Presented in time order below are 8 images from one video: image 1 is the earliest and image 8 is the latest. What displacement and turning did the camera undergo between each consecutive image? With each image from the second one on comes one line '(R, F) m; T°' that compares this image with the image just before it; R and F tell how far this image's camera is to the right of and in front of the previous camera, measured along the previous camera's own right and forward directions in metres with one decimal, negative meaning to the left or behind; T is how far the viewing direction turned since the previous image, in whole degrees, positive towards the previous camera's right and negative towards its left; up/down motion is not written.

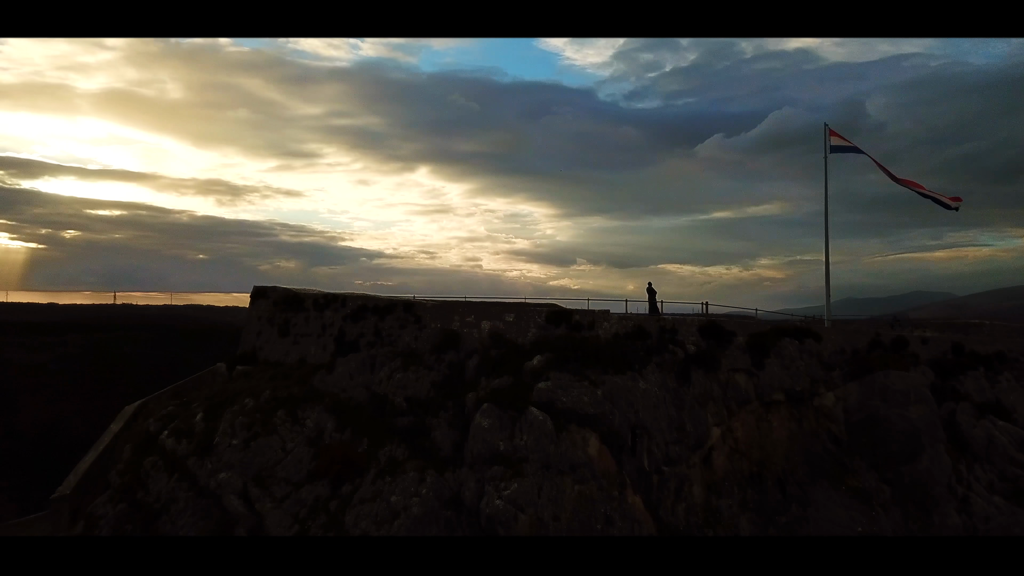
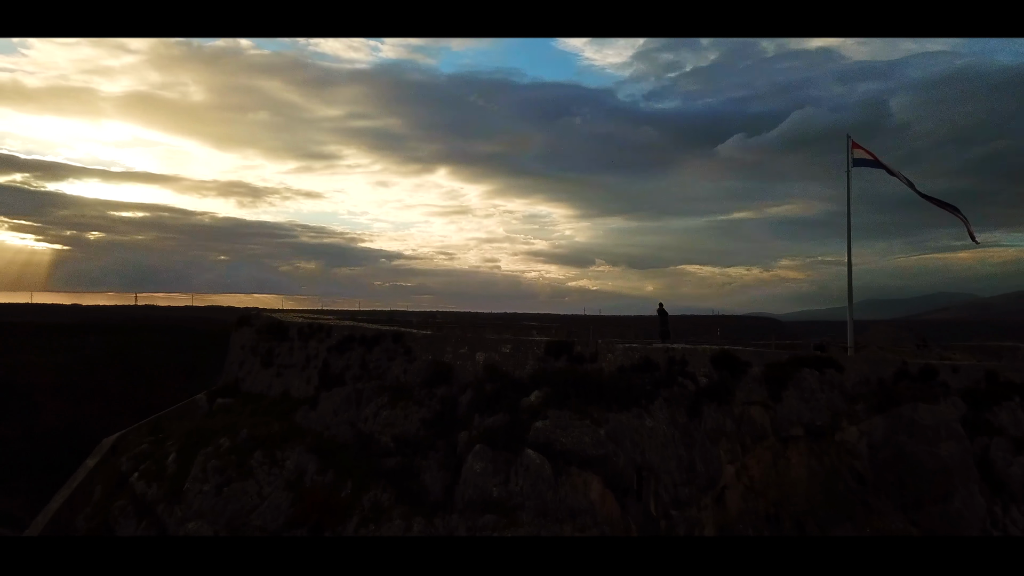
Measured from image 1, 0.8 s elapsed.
(+0.1, +0.1) m; -2°
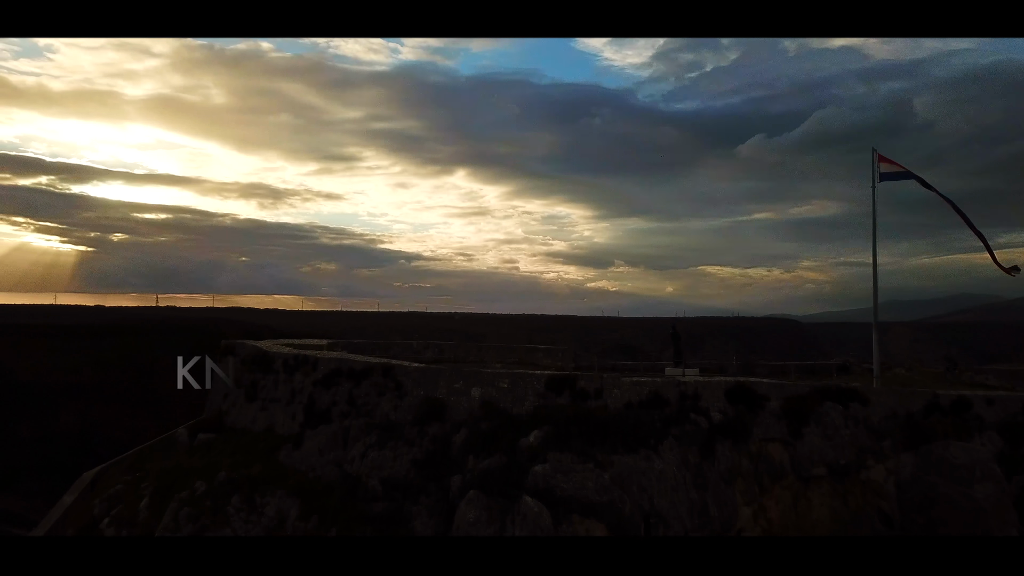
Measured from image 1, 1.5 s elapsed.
(0.0, +0.3) m; -2°
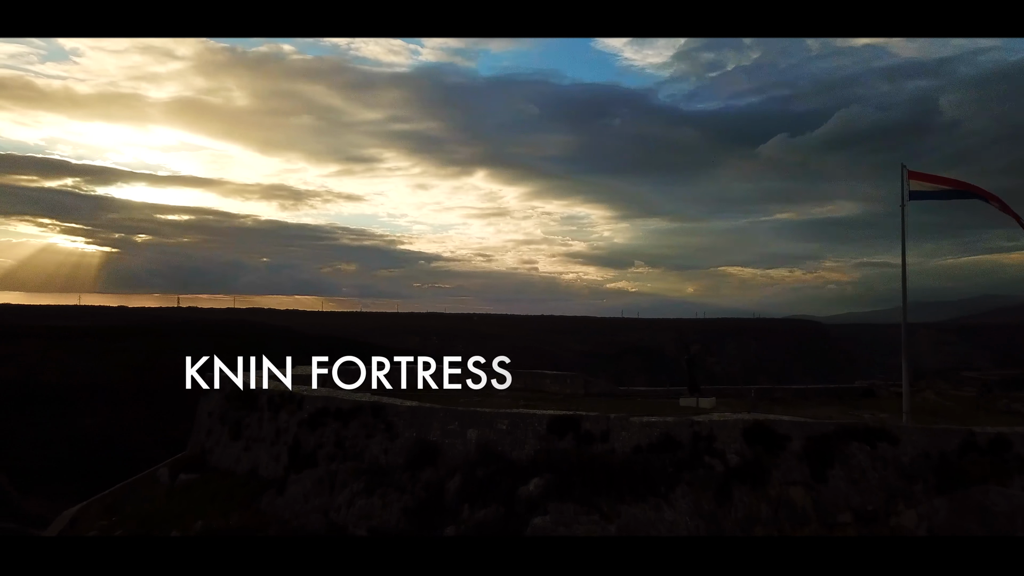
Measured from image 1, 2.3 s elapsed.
(0.0, +0.3) m; -2°
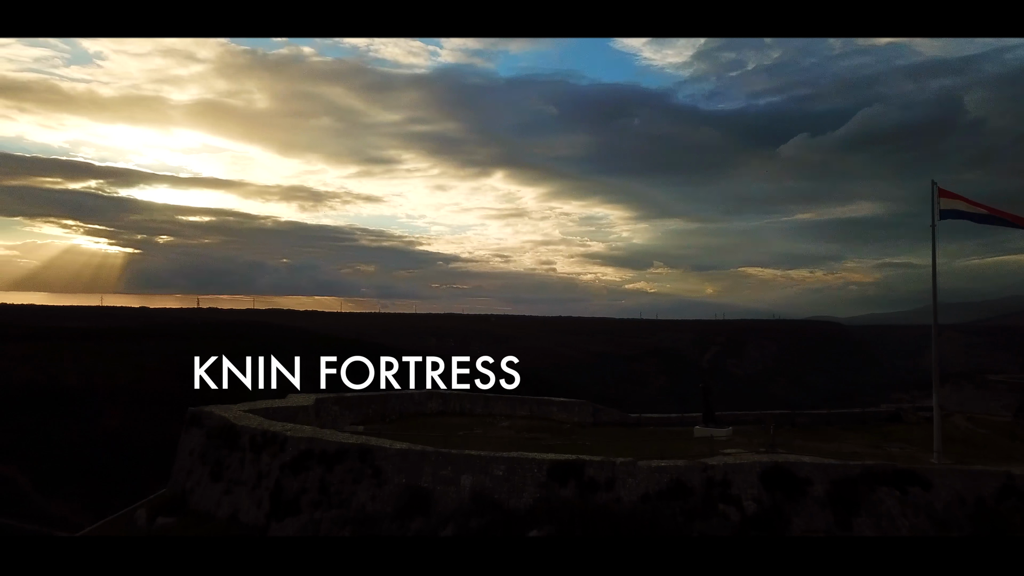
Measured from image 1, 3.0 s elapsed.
(0.0, +0.3) m; -2°
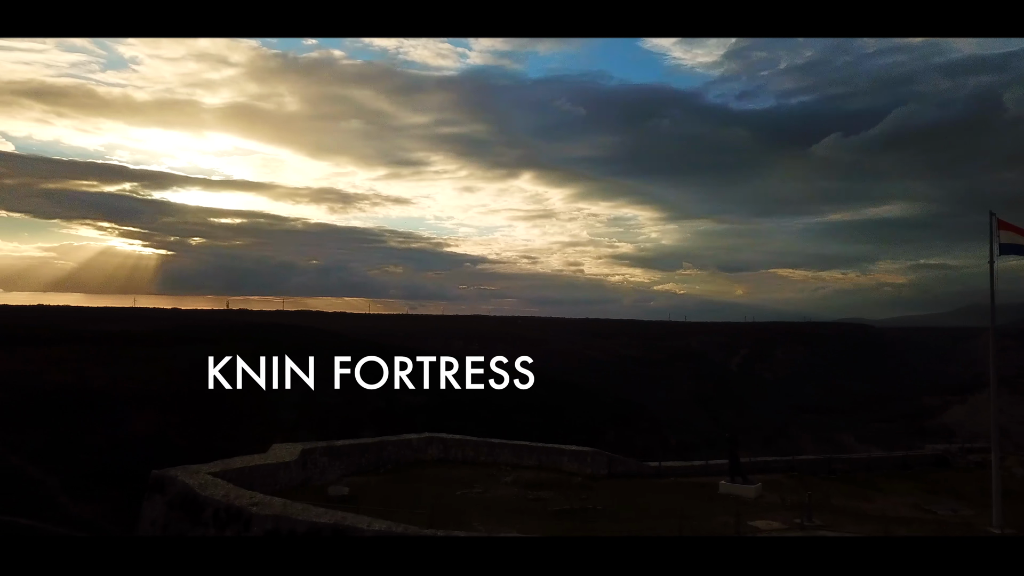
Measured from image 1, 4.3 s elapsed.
(0.0, +0.4) m; -2°
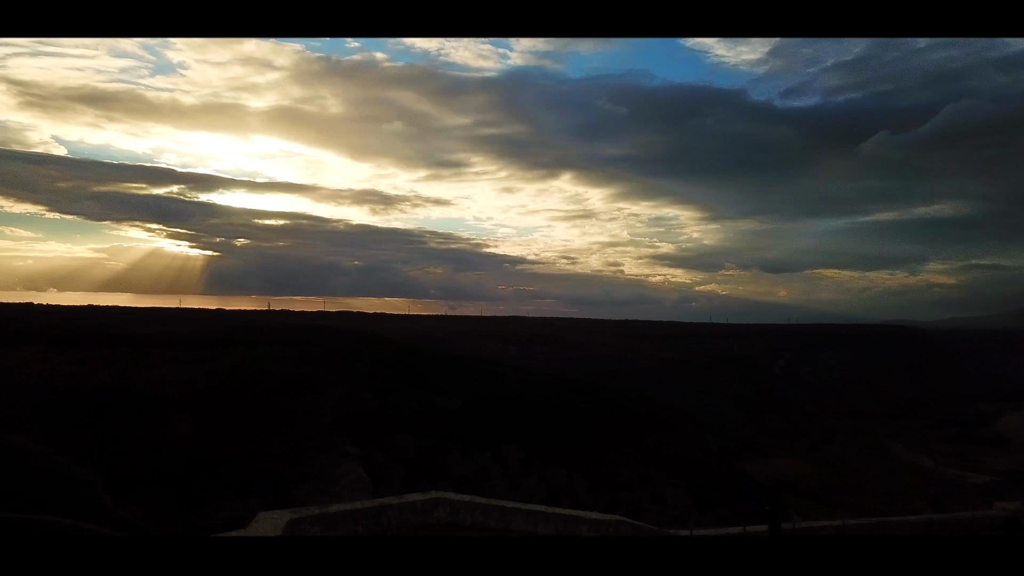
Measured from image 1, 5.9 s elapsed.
(-0.1, +0.5) m; -4°
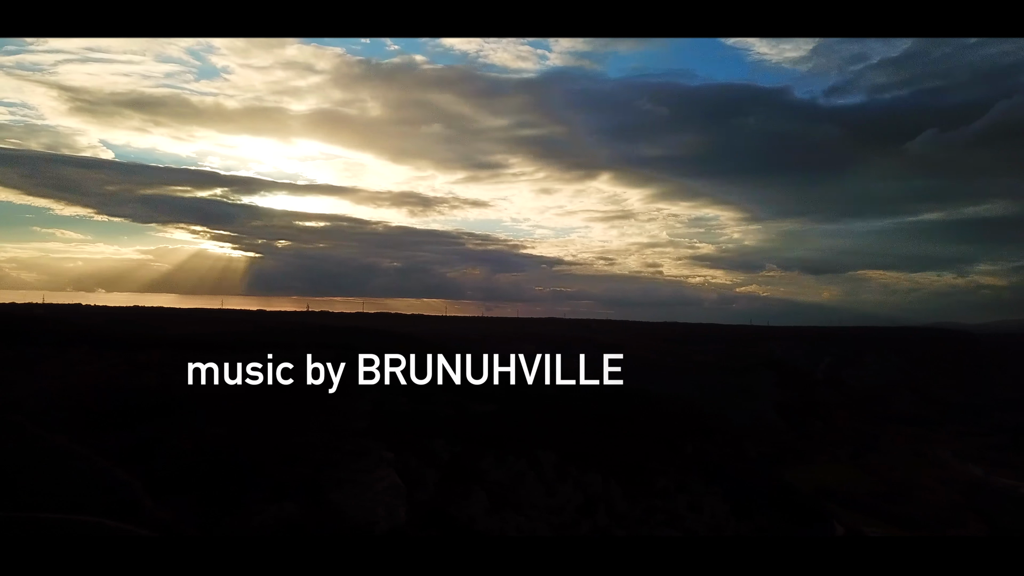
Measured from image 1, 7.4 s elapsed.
(0.0, +0.4) m; -3°
